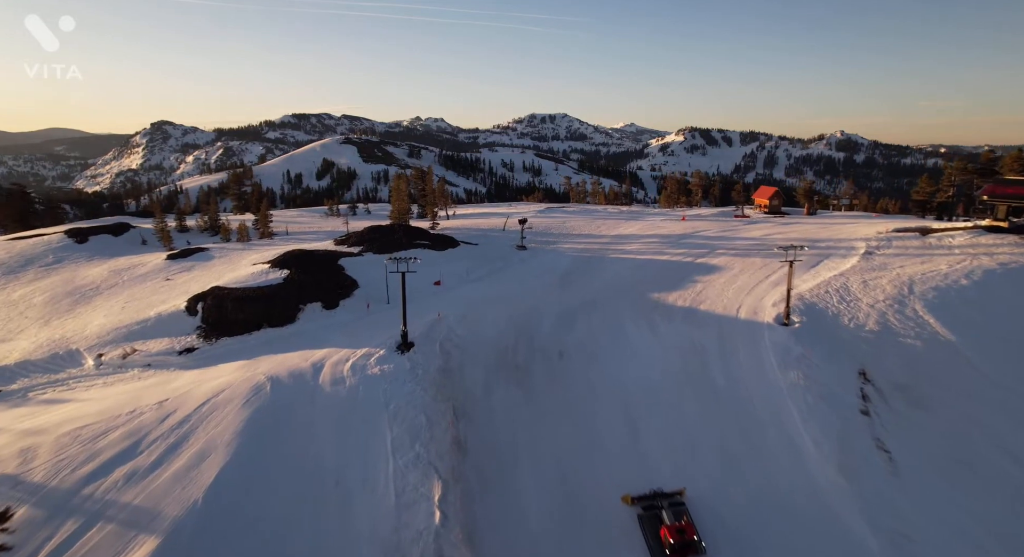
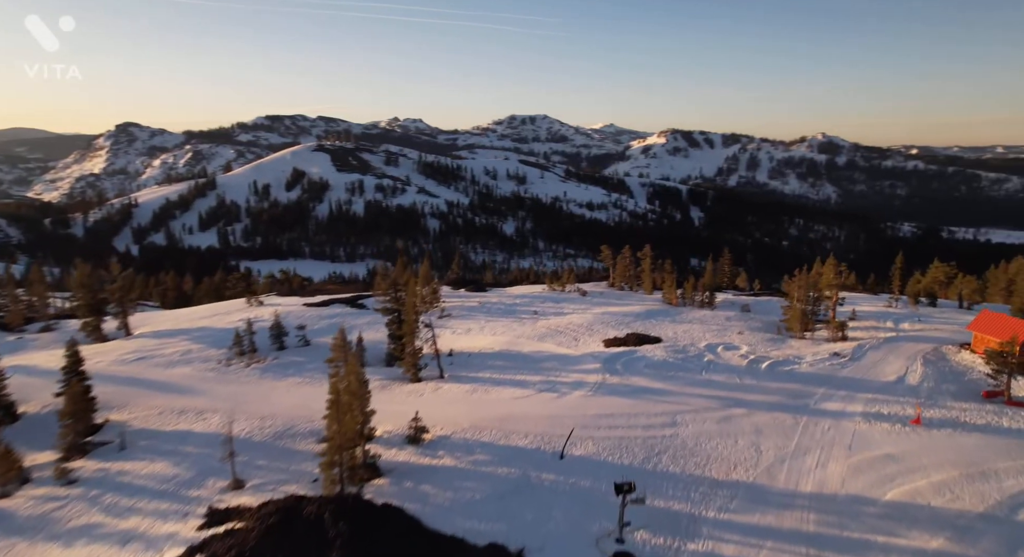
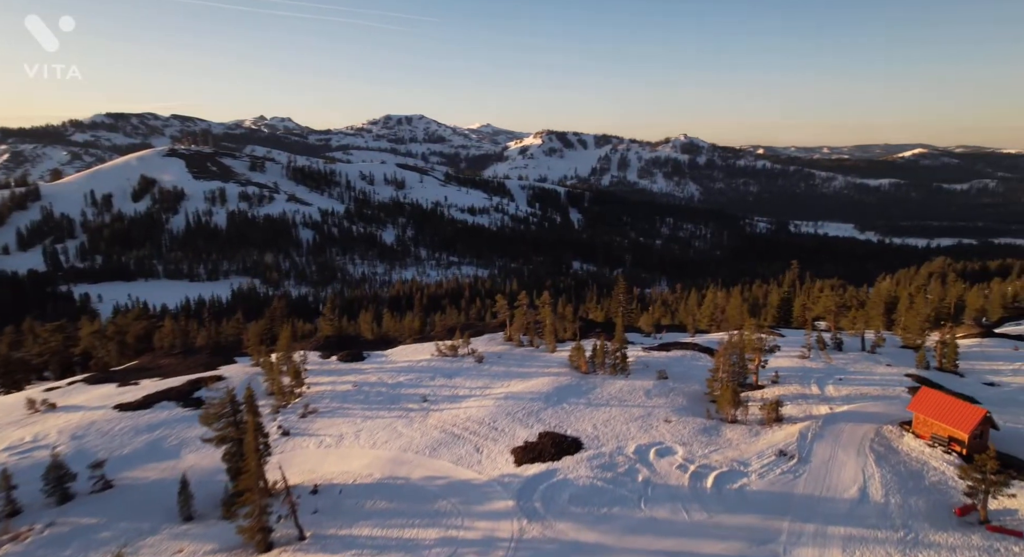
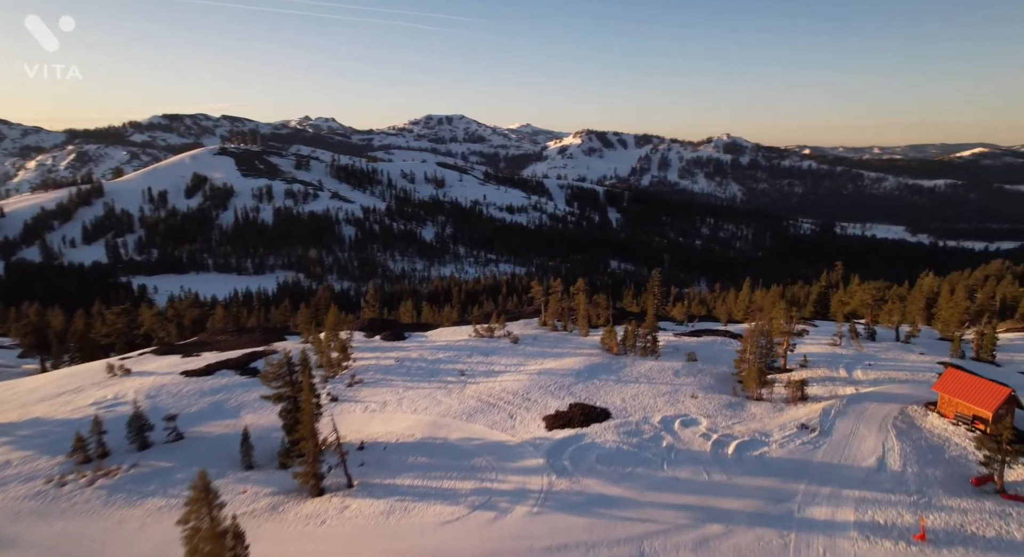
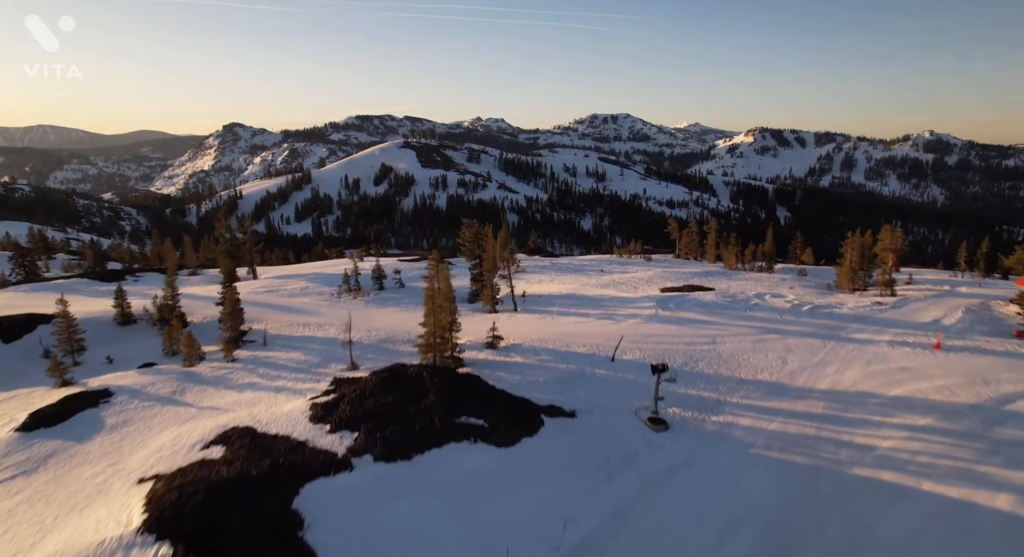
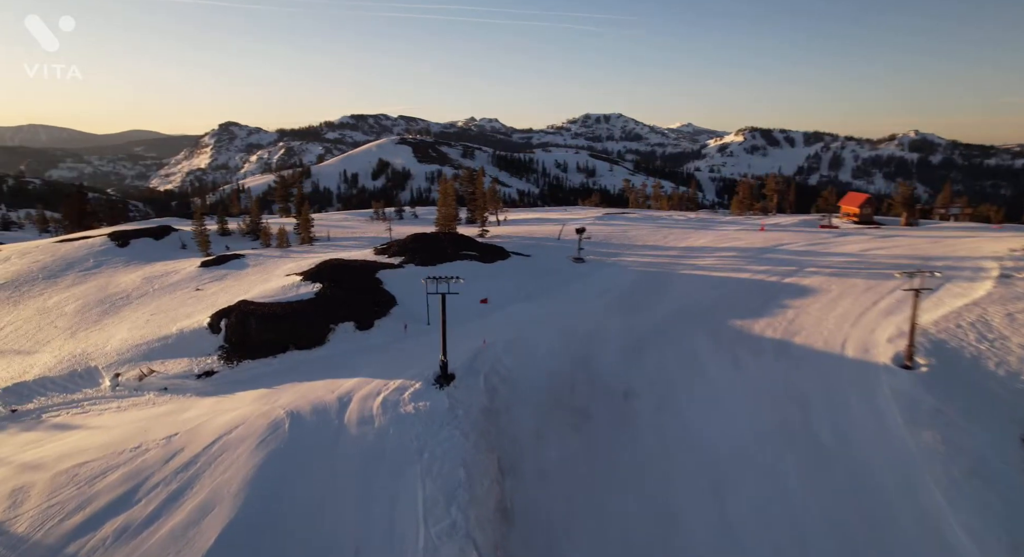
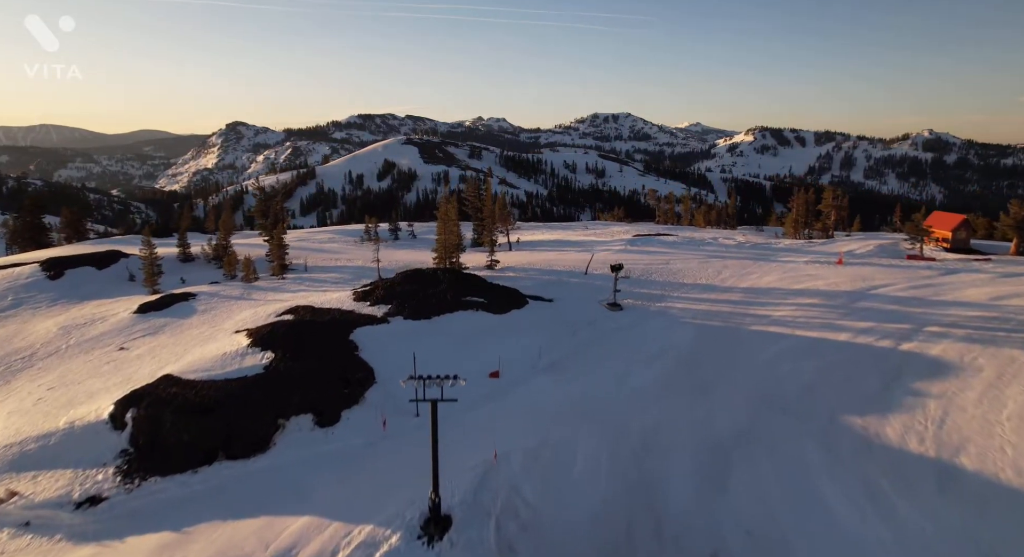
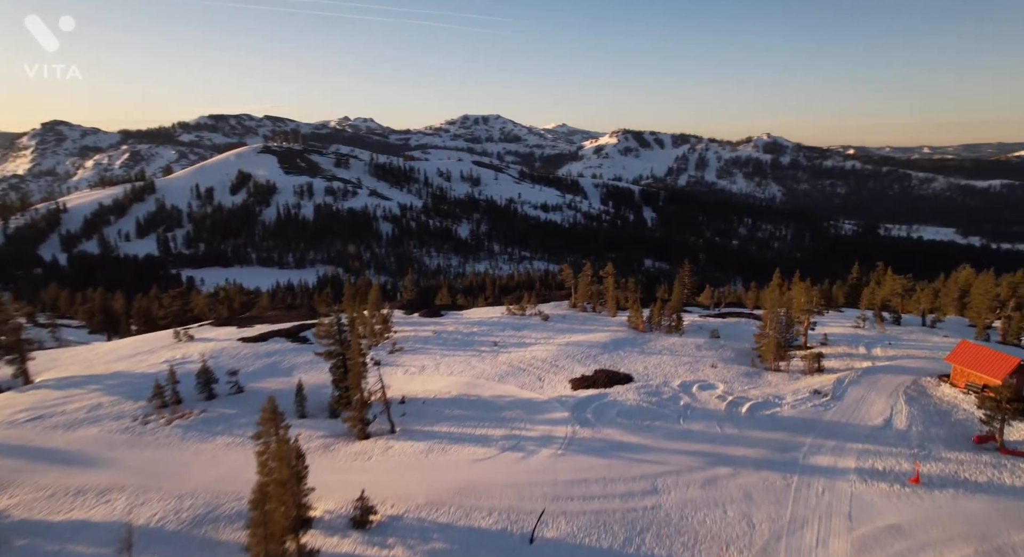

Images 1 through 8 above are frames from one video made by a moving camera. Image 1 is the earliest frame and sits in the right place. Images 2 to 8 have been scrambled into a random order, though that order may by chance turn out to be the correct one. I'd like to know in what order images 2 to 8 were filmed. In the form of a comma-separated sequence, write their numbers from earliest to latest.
6, 7, 5, 2, 8, 4, 3
